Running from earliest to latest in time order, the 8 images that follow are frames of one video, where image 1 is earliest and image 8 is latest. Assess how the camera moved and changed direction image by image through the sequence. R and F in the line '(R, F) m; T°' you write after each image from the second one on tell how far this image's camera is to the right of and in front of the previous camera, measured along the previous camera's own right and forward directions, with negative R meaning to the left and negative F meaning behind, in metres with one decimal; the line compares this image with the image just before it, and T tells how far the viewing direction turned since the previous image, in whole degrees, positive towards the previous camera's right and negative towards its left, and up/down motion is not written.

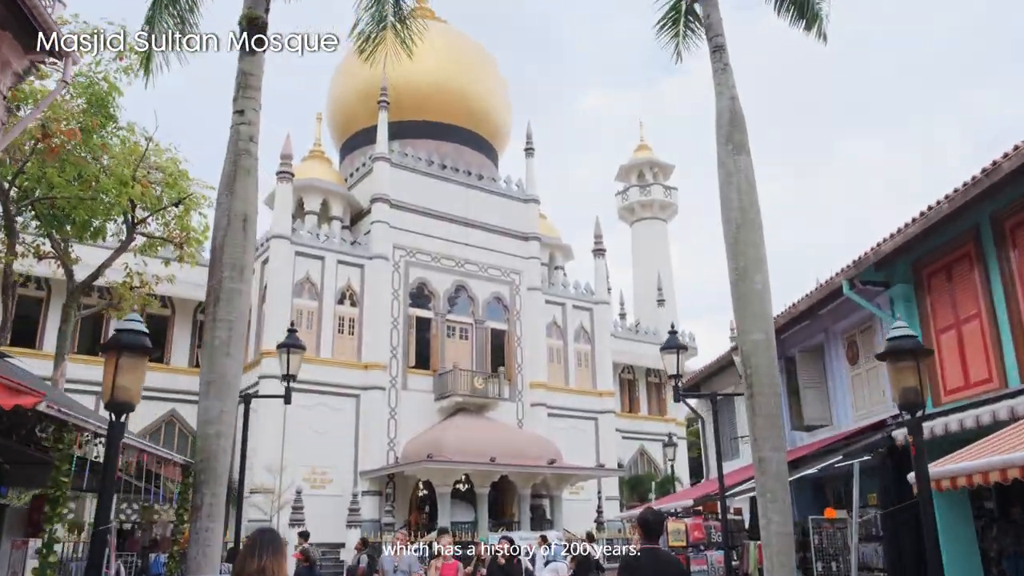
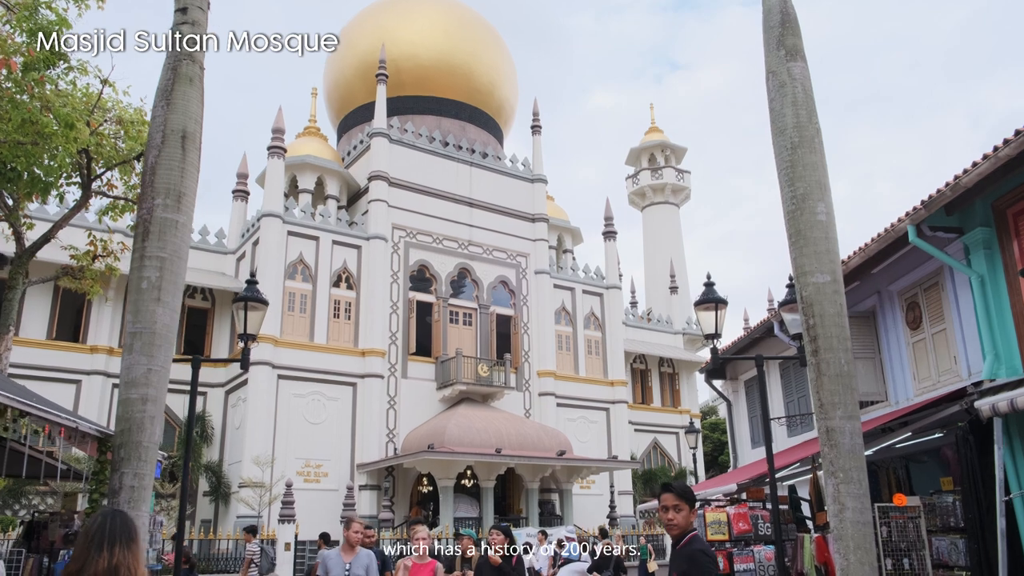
(0.0, +1.2) m; 0°
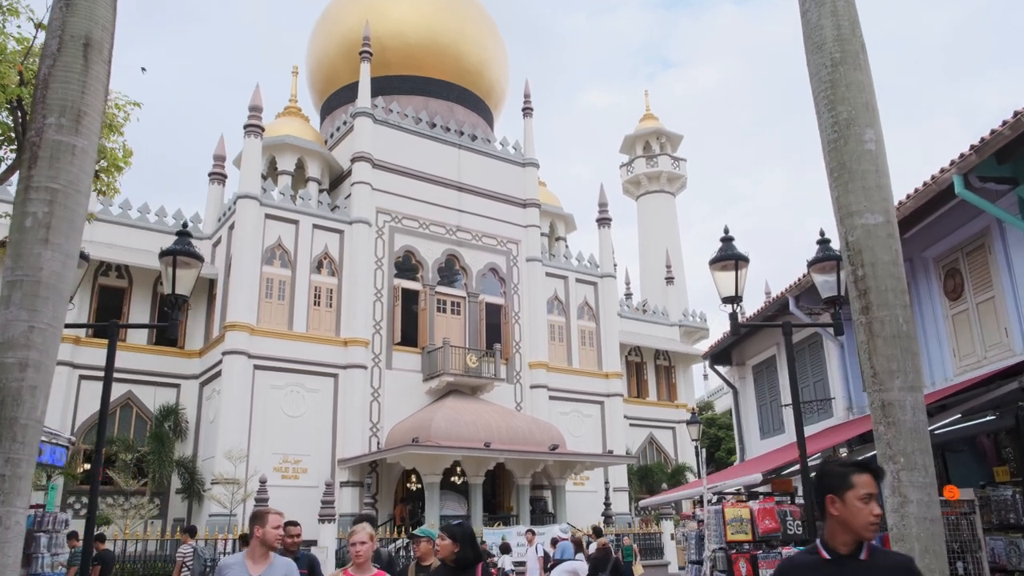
(+0.1, +0.9) m; 0°
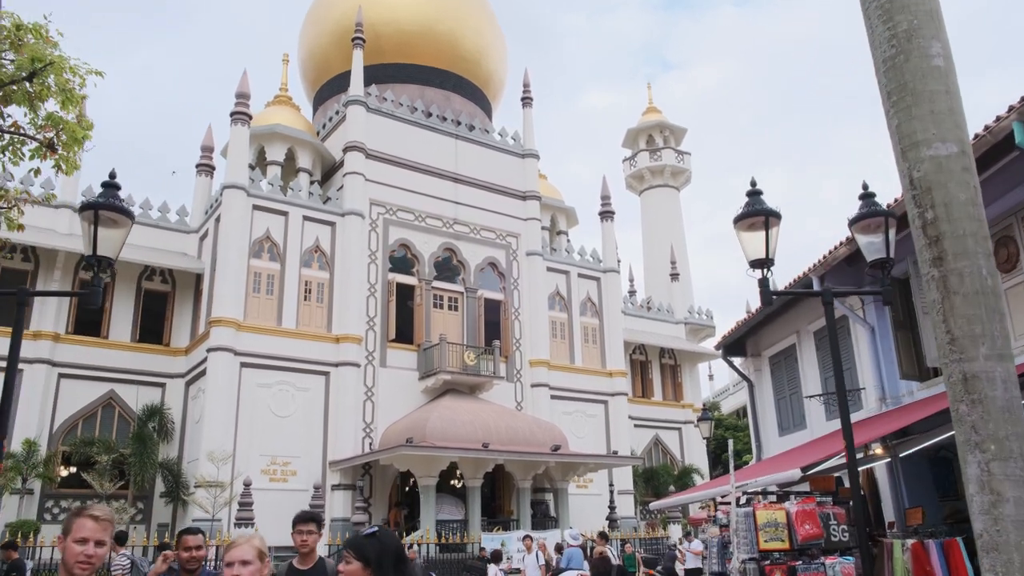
(+0.1, +0.8) m; 0°
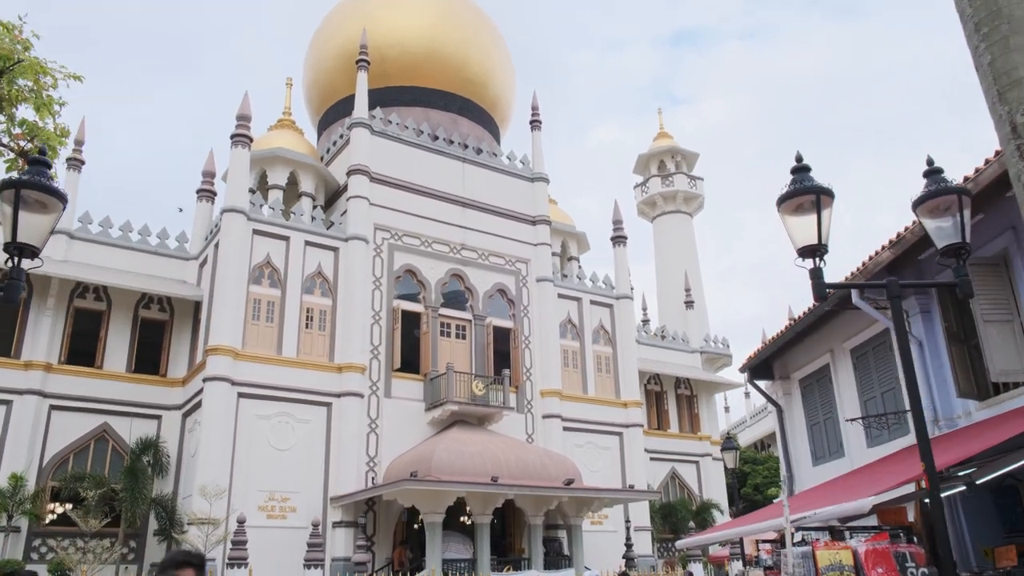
(0.0, +0.7) m; -1°
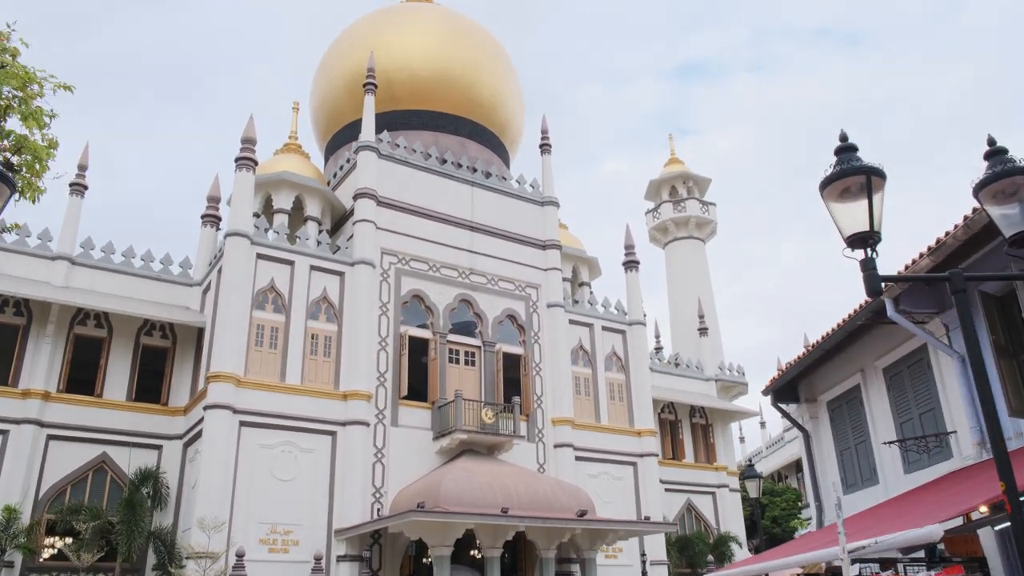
(0.0, +0.4) m; -1°
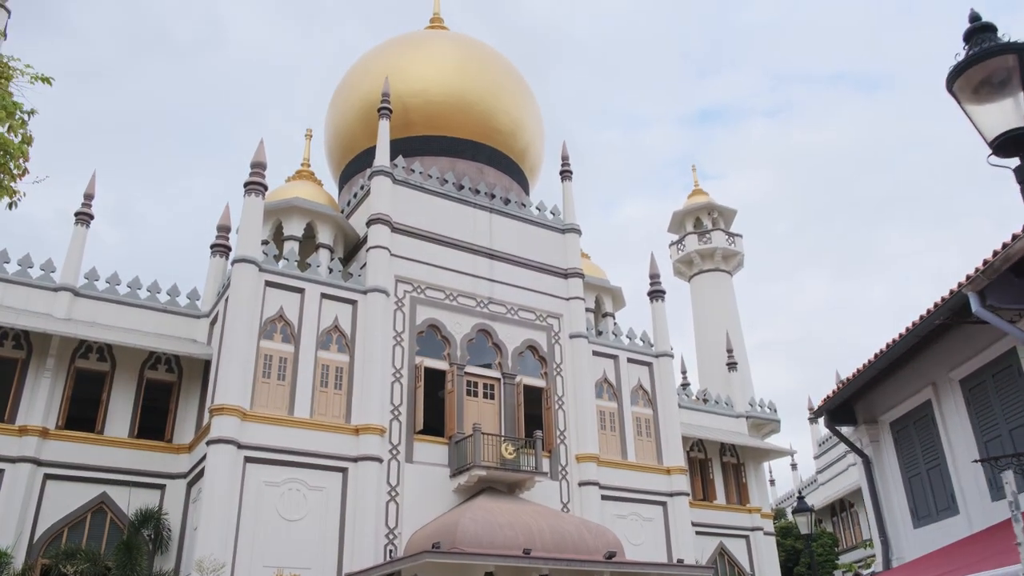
(0.0, +0.8) m; -1°
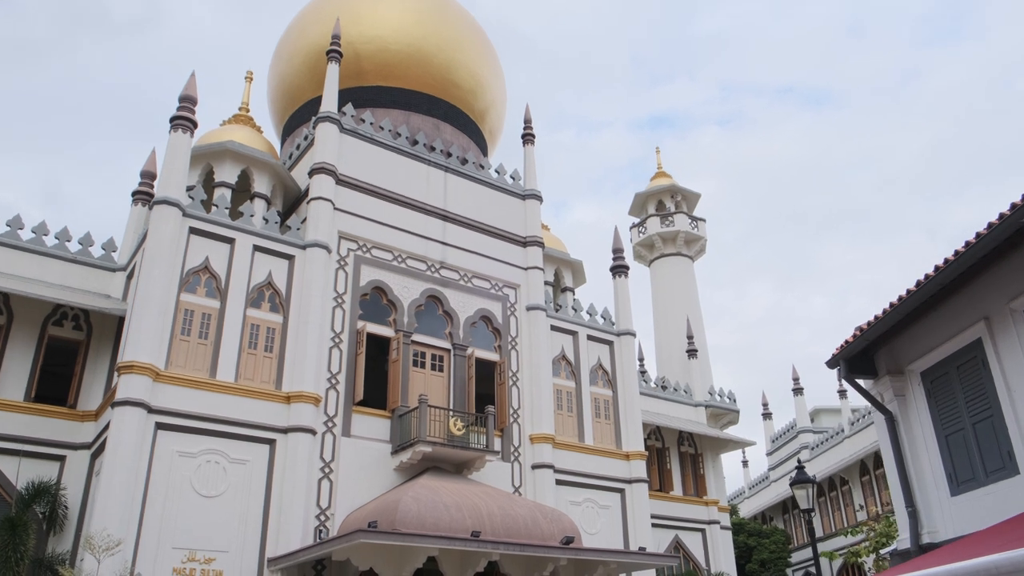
(-0.1, +1.4) m; +3°
